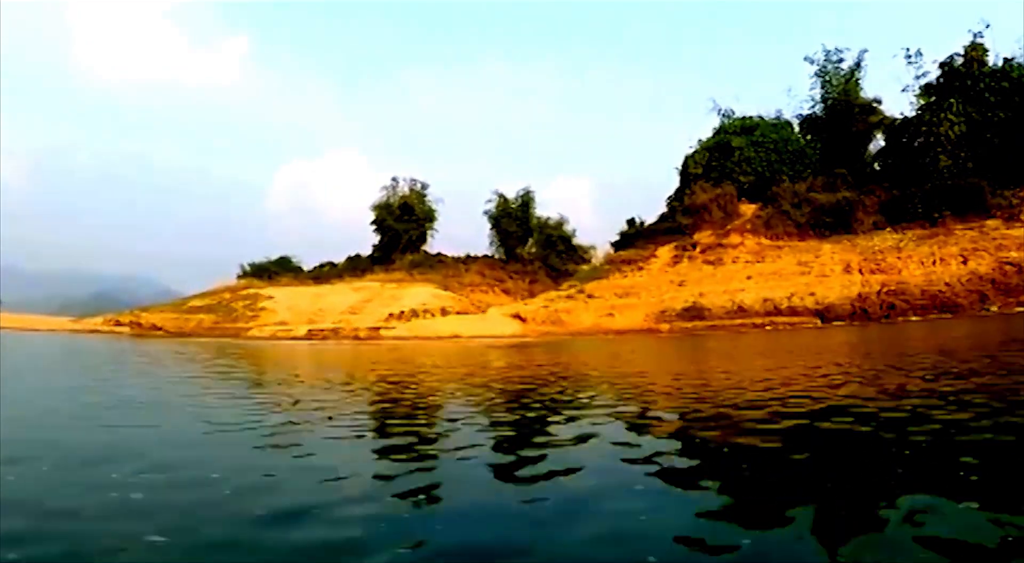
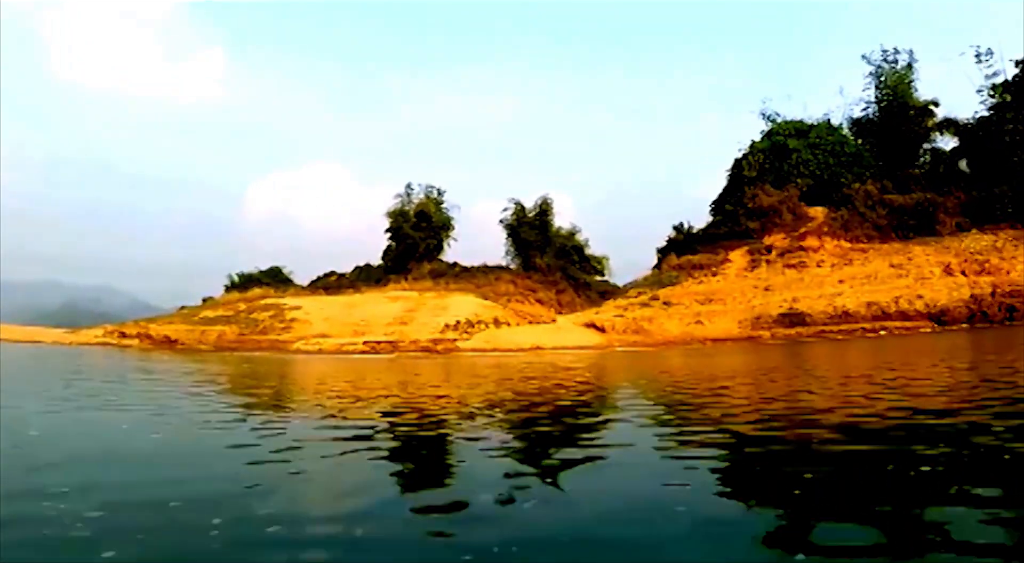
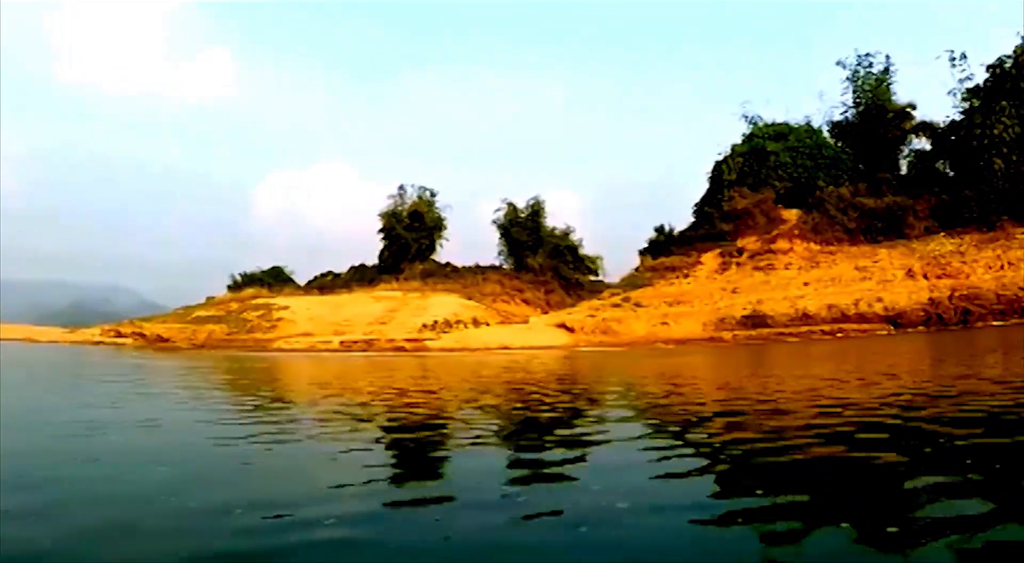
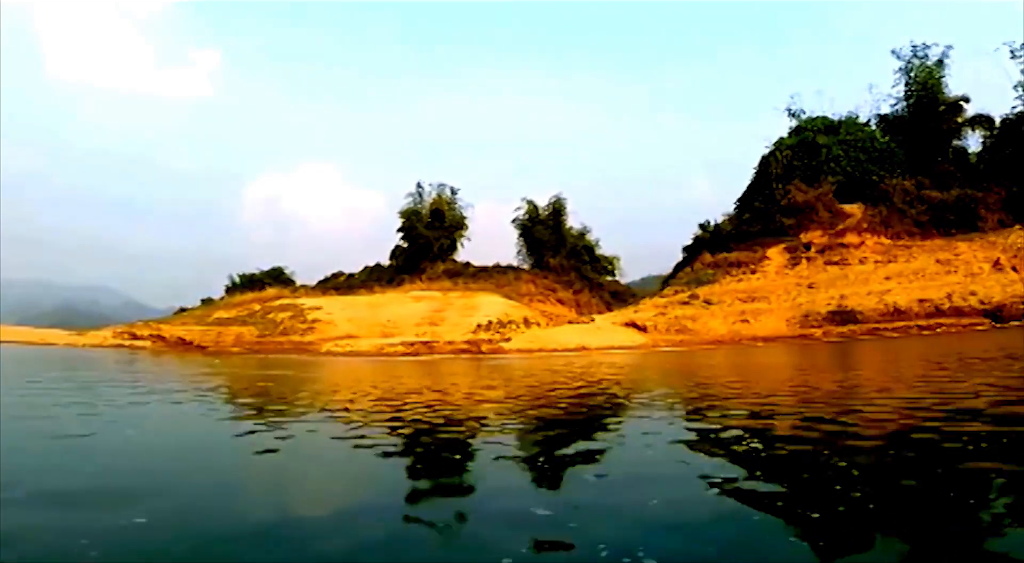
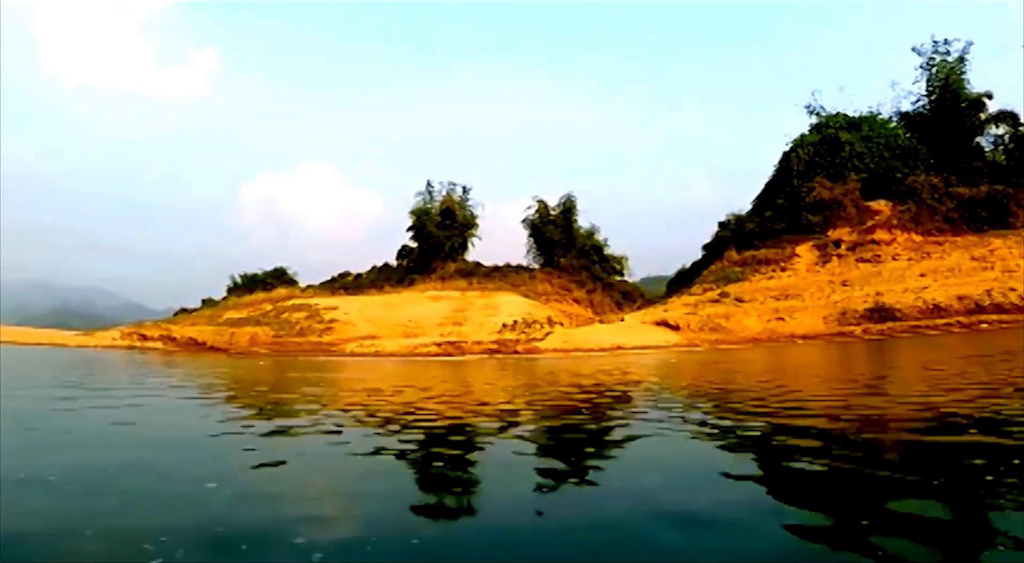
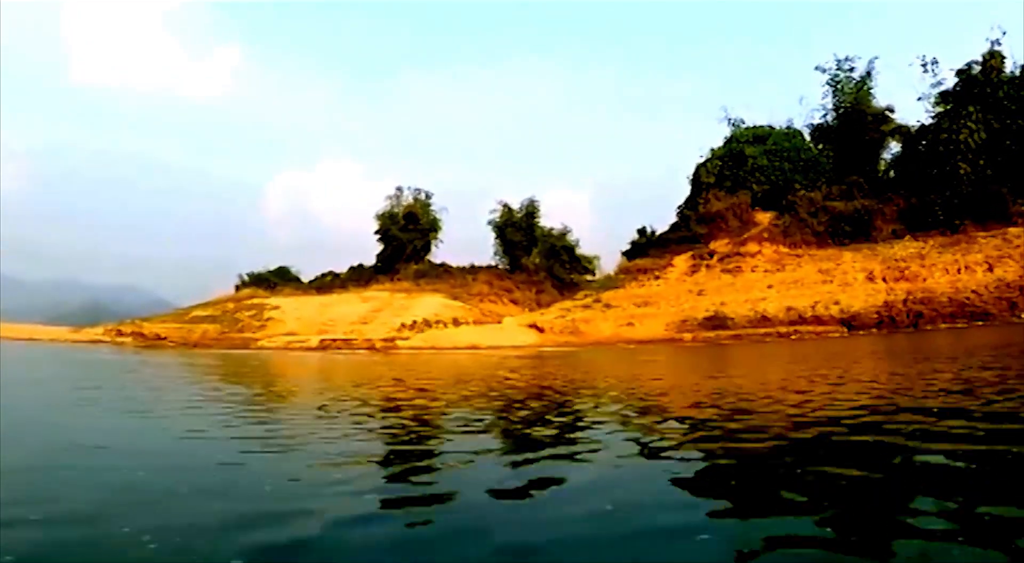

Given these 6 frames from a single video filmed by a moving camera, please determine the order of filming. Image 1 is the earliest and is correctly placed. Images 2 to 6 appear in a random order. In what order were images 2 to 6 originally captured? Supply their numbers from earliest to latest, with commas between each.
6, 3, 2, 4, 5
